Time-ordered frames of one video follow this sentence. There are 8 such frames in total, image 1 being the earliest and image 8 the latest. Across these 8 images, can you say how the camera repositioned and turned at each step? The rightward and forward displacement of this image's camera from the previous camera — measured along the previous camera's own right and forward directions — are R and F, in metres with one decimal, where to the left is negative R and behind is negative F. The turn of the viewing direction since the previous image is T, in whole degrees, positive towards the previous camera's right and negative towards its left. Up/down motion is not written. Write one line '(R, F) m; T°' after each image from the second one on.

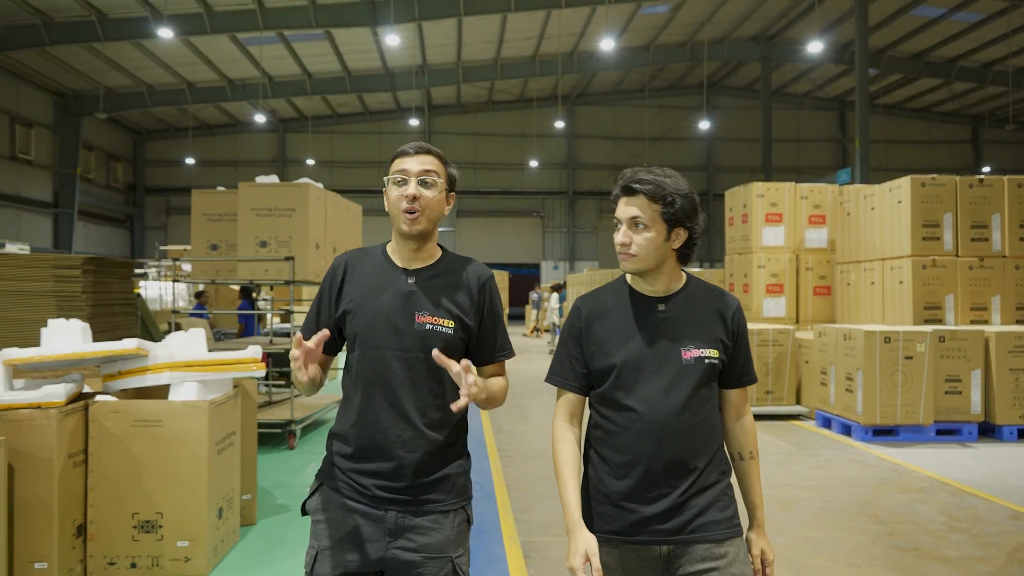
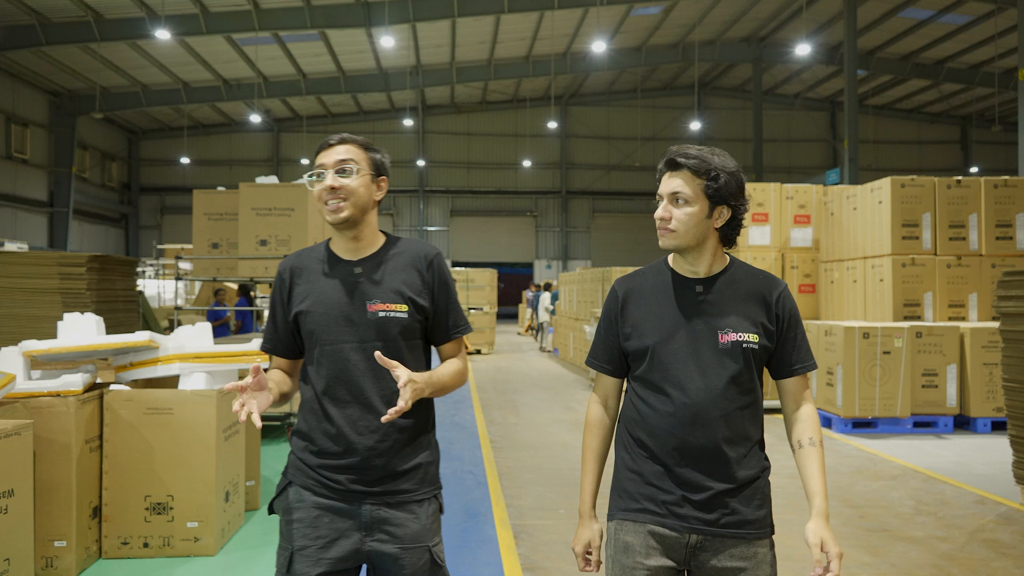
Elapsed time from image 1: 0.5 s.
(0.0, -0.2) m; 0°
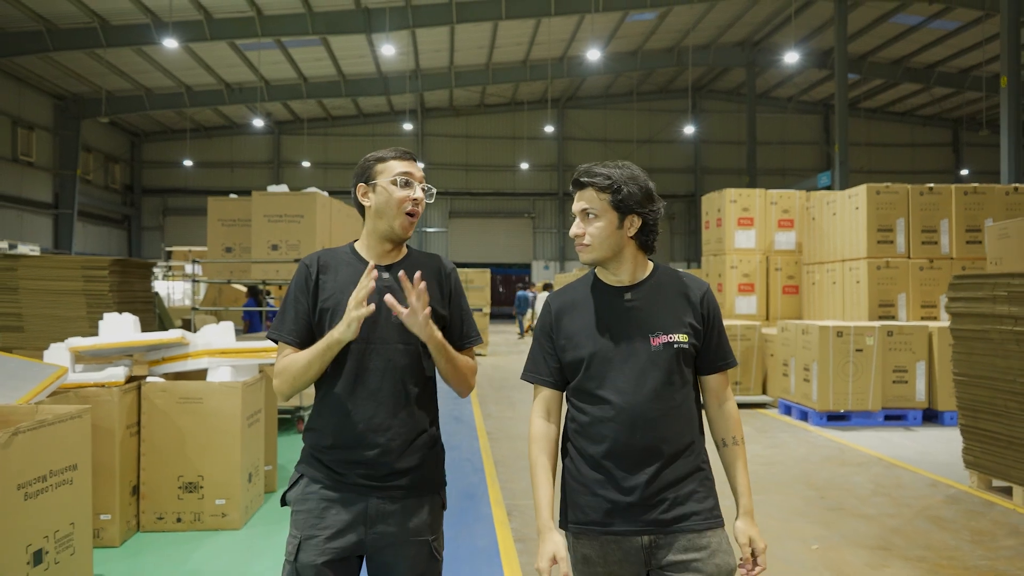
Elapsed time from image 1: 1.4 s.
(0.0, -0.4) m; 0°
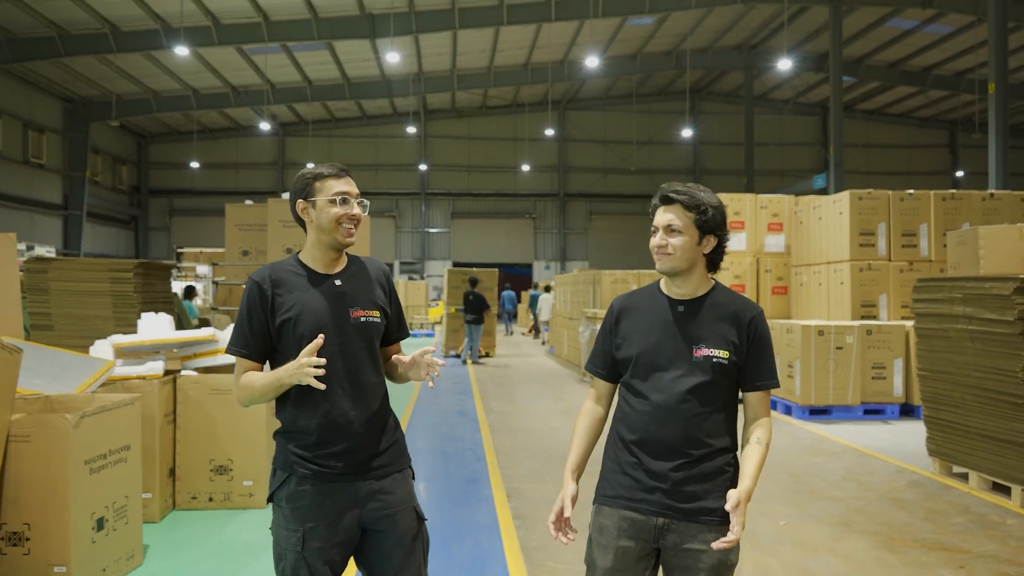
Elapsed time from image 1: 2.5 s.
(0.0, -0.4) m; 0°
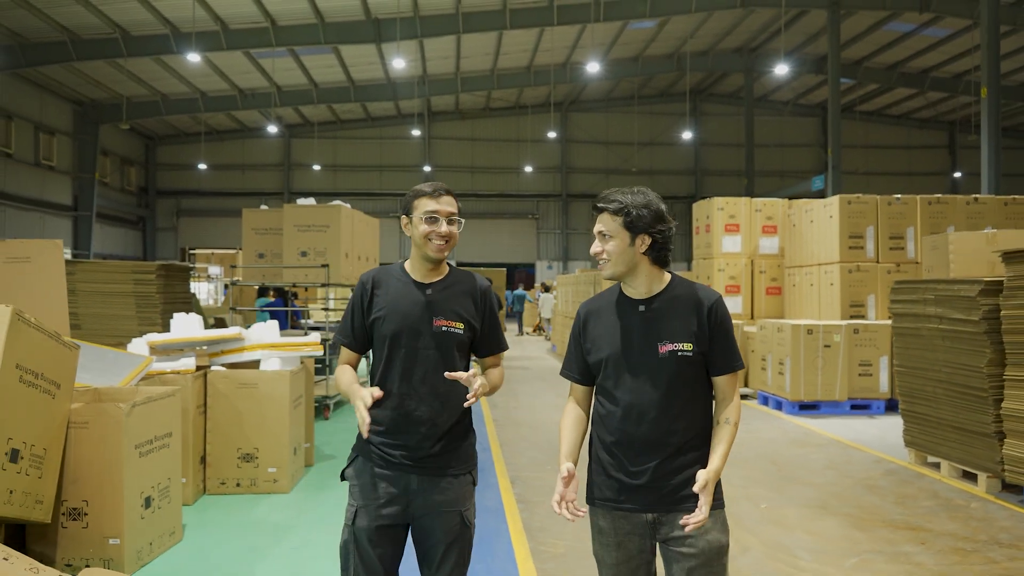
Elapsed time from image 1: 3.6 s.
(0.0, -0.4) m; 0°
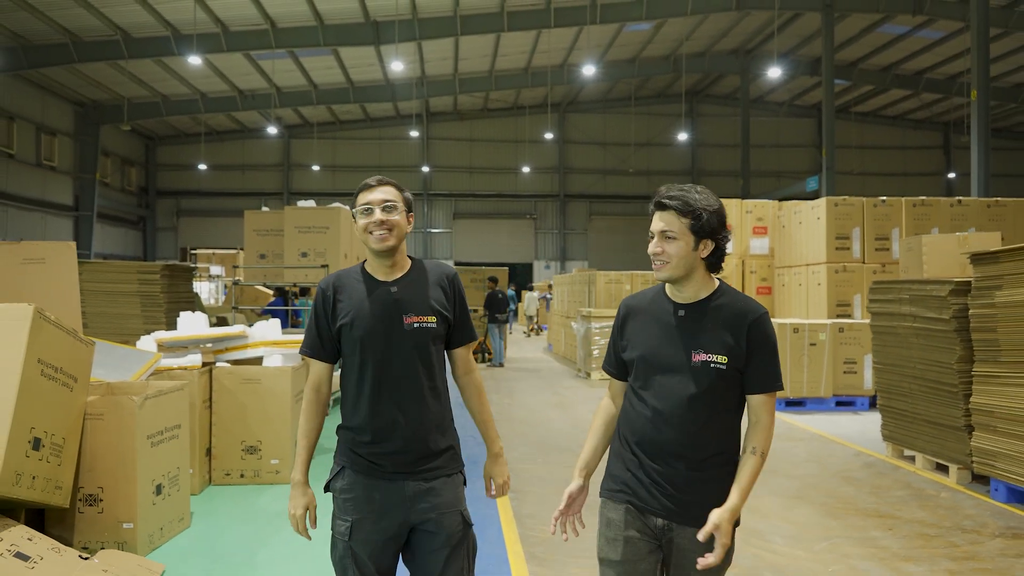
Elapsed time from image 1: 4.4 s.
(+0.1, -0.2) m; 0°
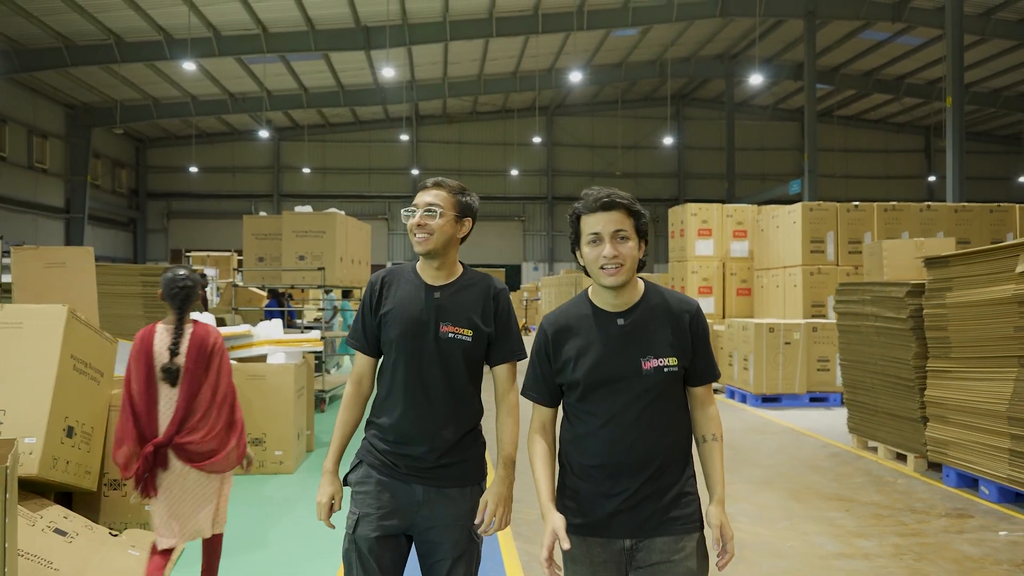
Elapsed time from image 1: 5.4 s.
(0.0, -0.3) m; +1°
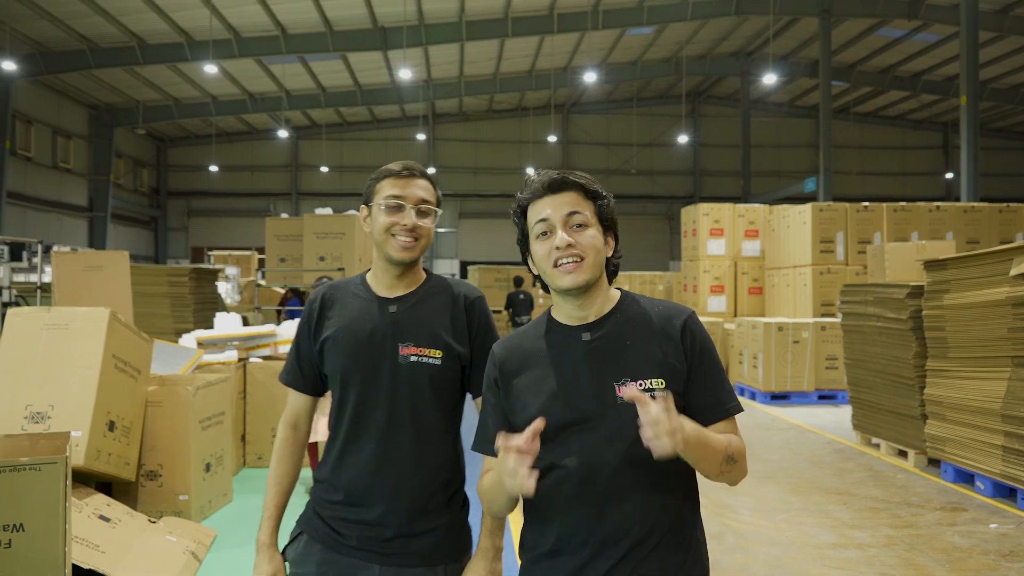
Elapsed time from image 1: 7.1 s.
(0.0, -0.2) m; -1°
